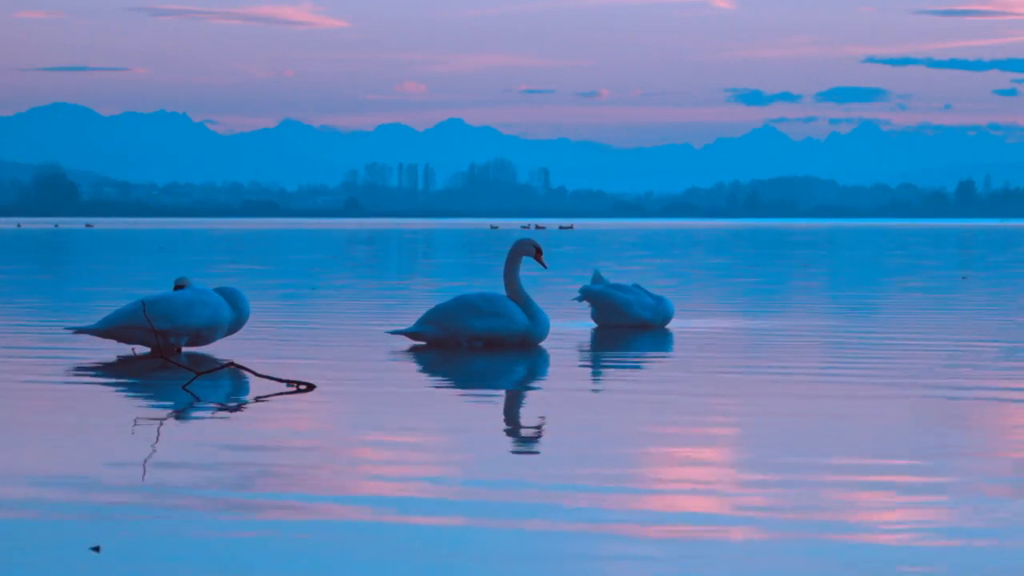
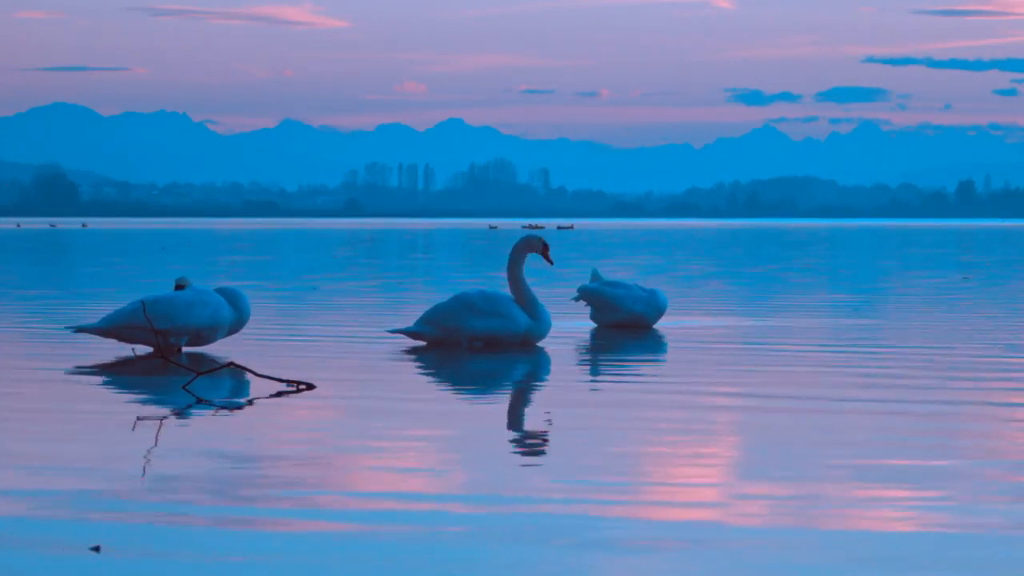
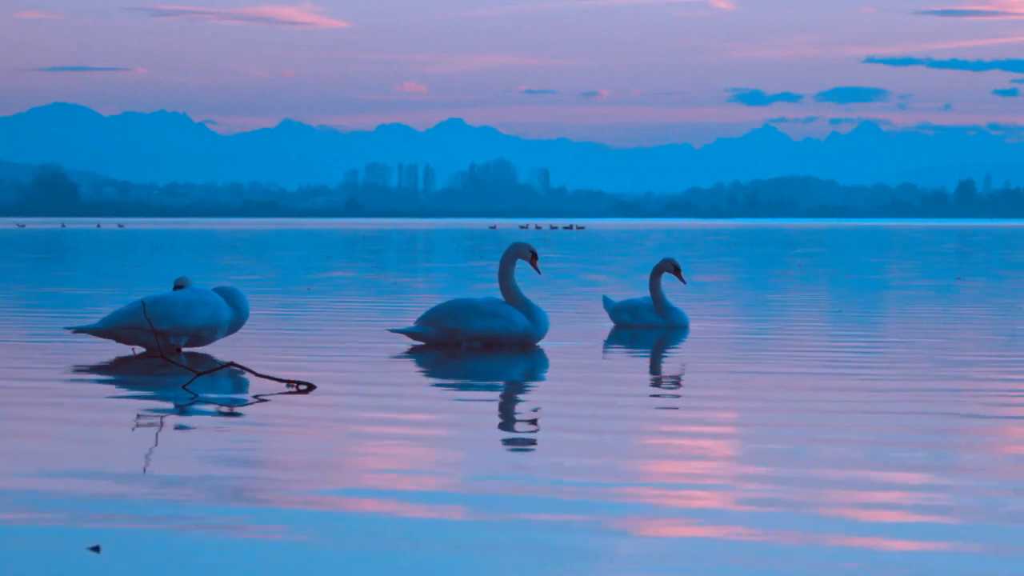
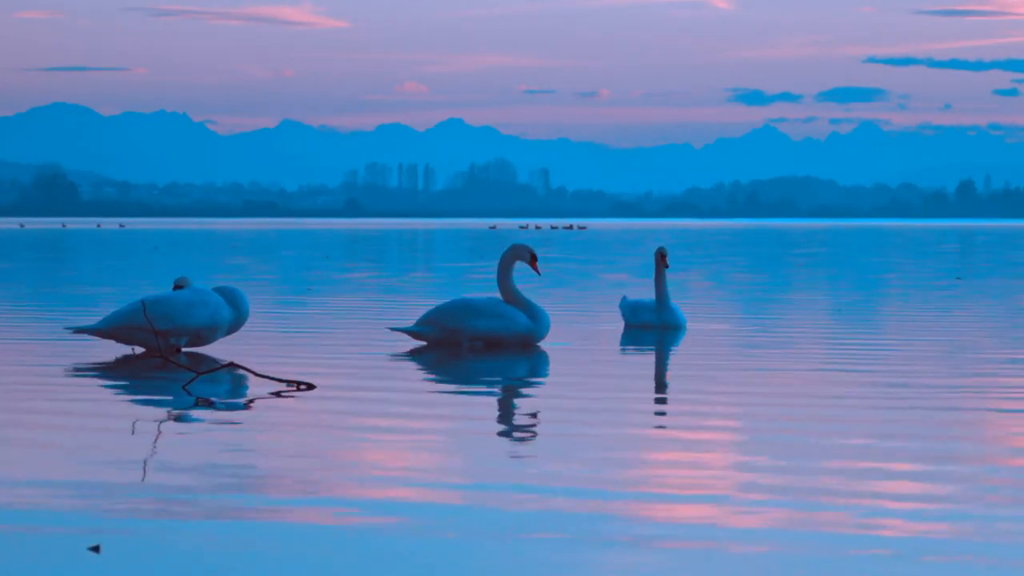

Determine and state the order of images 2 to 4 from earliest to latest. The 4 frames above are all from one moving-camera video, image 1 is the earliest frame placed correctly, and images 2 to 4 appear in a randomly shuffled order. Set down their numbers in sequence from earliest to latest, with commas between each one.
2, 4, 3
